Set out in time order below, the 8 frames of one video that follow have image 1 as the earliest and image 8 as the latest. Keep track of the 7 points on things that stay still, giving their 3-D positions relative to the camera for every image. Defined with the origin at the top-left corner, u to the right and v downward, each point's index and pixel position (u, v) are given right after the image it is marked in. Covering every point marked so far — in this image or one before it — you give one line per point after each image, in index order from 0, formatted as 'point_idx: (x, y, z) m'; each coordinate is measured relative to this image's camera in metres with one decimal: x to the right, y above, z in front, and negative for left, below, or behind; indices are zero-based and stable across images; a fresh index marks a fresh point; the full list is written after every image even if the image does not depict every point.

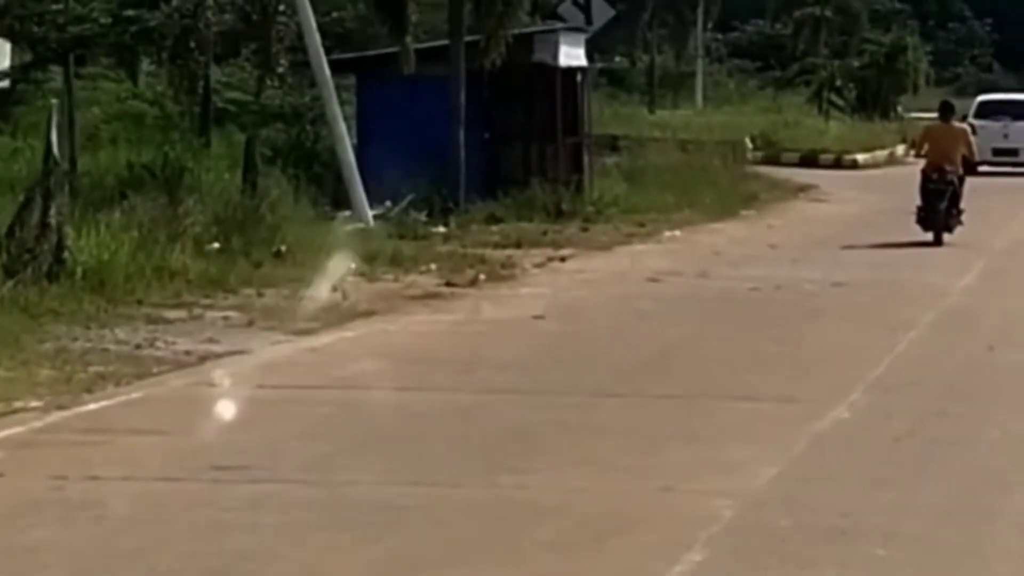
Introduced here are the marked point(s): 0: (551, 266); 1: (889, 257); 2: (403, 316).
0: (+0.3, +0.2, +18.8) m
1: (+3.3, +0.3, +19.6) m
2: (-0.7, -0.2, +15.2) m
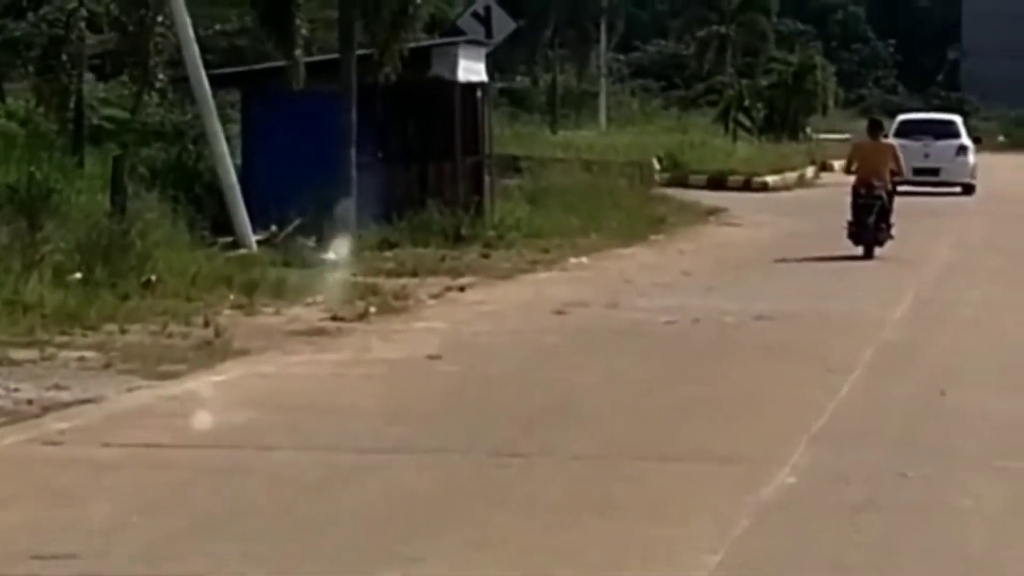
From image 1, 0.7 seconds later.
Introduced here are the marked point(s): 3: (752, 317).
0: (-0.5, -0.1, +17.2) m
1: (+2.4, 0.0, +18.2) m
2: (-1.4, -0.4, +13.6) m
3: (+1.7, -0.2, +15.2) m
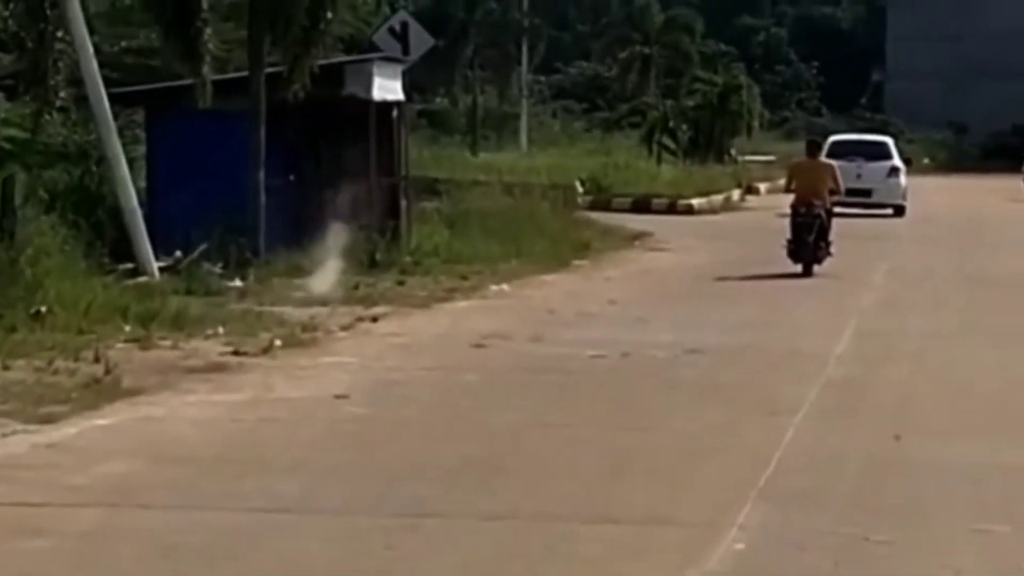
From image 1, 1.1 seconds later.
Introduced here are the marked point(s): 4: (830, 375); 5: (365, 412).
0: (-1.1, -0.3, +16.2) m
1: (+1.8, -0.2, +17.2) m
2: (-1.9, -0.6, +12.5) m
3: (+1.1, -0.4, +14.2) m
4: (+1.8, -0.5, +12.9) m
5: (-0.7, -0.6, +11.3) m
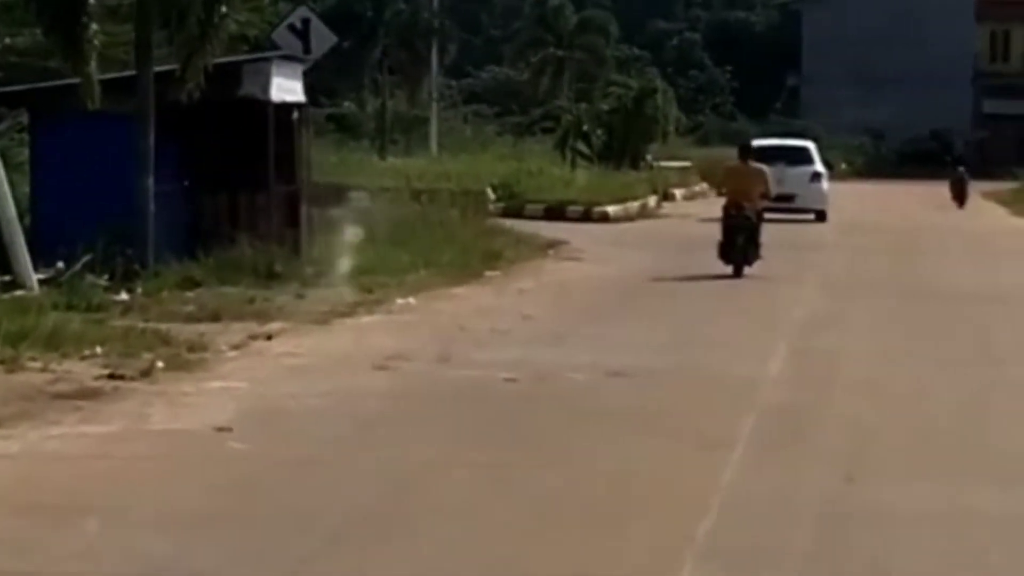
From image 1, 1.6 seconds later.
0: (-1.7, -0.4, +14.8) m
1: (+1.1, -0.3, +16.0) m
2: (-2.3, -0.7, +11.1) m
3: (+0.6, -0.5, +13.0) m
4: (+1.3, -0.6, +11.7) m
5: (-1.2, -0.7, +10.0) m
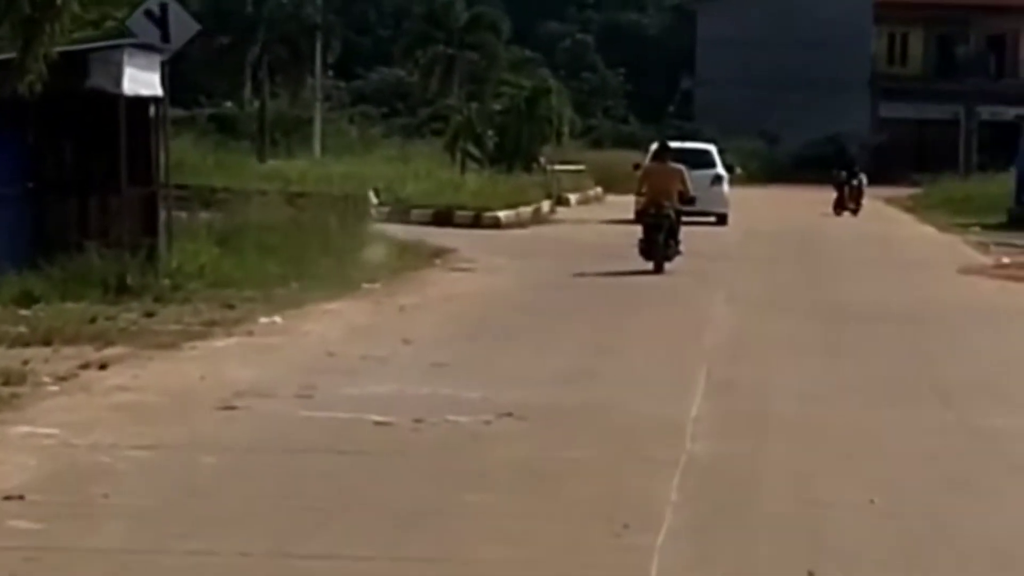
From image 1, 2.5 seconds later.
0: (-2.4, -0.5, +12.6) m
1: (+0.4, -0.4, +13.9) m
2: (-2.9, -0.8, +8.9) m
3: (0.0, -0.6, +10.9) m
4: (+0.8, -0.7, +9.6) m
5: (-1.7, -0.8, +7.8) m
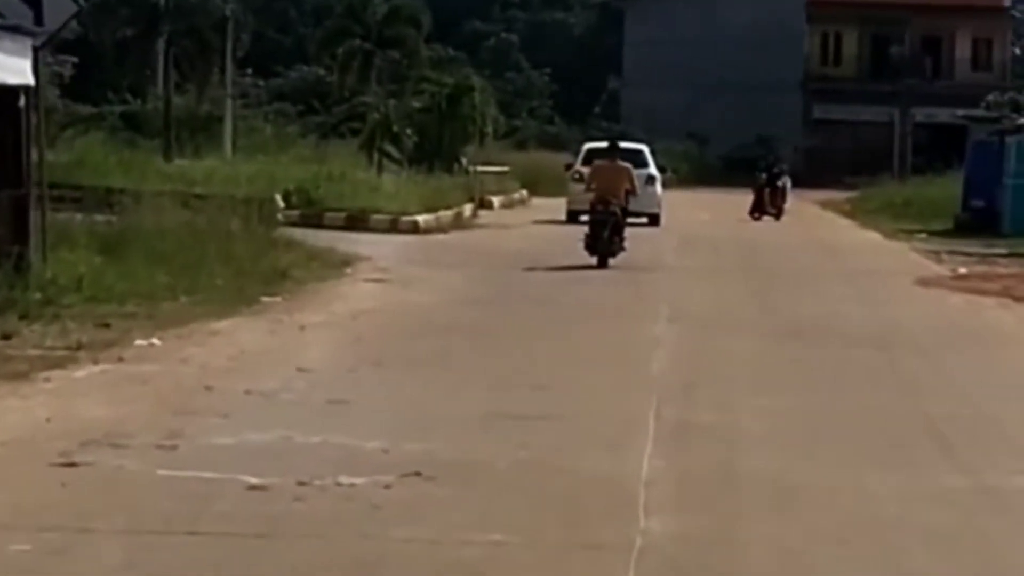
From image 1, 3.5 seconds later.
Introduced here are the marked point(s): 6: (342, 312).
0: (-2.8, -0.6, +10.4) m
1: (-0.1, -0.5, +11.8) m
2: (-3.2, -0.9, +6.6) m
3: (-0.4, -0.7, +8.8) m
4: (+0.5, -0.8, +7.5) m
5: (-1.9, -0.9, +5.7) m
6: (-1.3, -0.2, +17.4) m
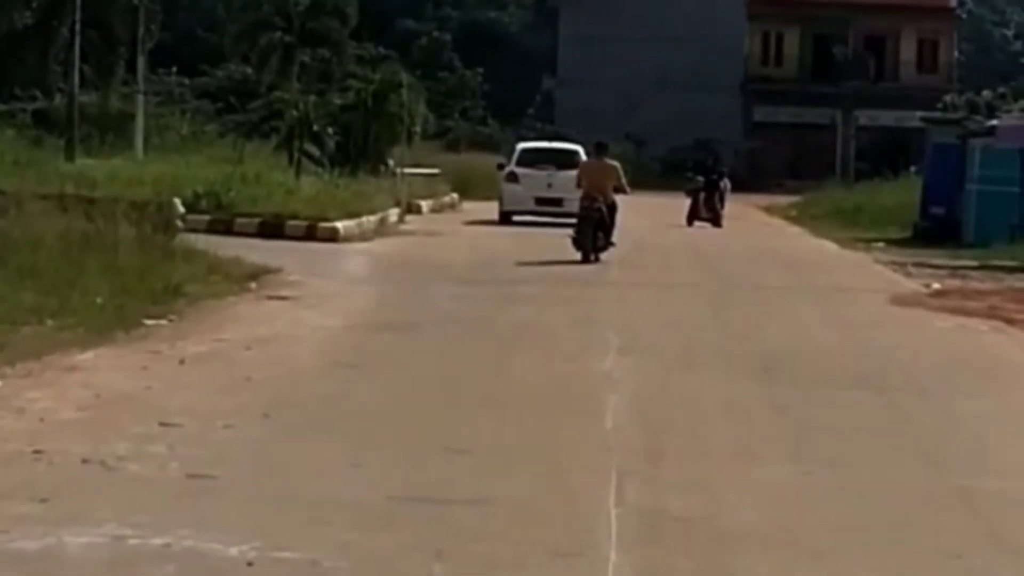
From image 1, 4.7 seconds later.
0: (-3.1, -0.8, +7.7) m
1: (-0.4, -0.7, +9.1) m
2: (-3.3, -1.0, +3.9) m
3: (-0.6, -0.9, +6.1) m
4: (+0.3, -1.0, +4.9) m
5: (-2.1, -1.1, +3.0) m
6: (-1.8, -0.3, +14.7) m
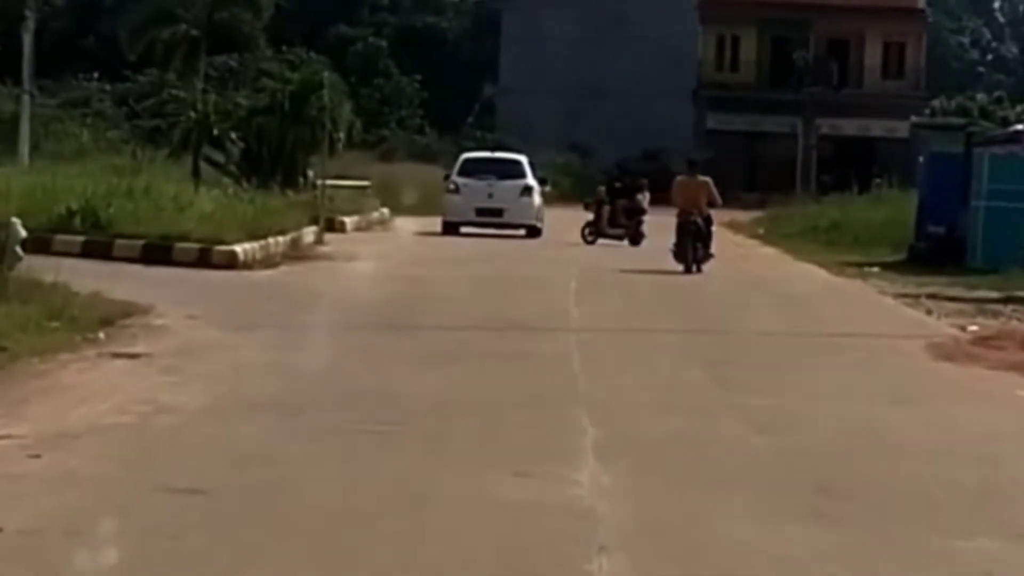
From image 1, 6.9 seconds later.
0: (-3.3, -1.0, +2.8) m
1: (-0.6, -1.0, +4.3) m
2: (-3.4, -1.3, -0.9) m
3: (-0.7, -1.1, +1.3) m
4: (+0.2, -1.2, +0.1) m
5: (-2.1, -1.3, -1.9) m
6: (-2.1, -0.6, +9.9) m
